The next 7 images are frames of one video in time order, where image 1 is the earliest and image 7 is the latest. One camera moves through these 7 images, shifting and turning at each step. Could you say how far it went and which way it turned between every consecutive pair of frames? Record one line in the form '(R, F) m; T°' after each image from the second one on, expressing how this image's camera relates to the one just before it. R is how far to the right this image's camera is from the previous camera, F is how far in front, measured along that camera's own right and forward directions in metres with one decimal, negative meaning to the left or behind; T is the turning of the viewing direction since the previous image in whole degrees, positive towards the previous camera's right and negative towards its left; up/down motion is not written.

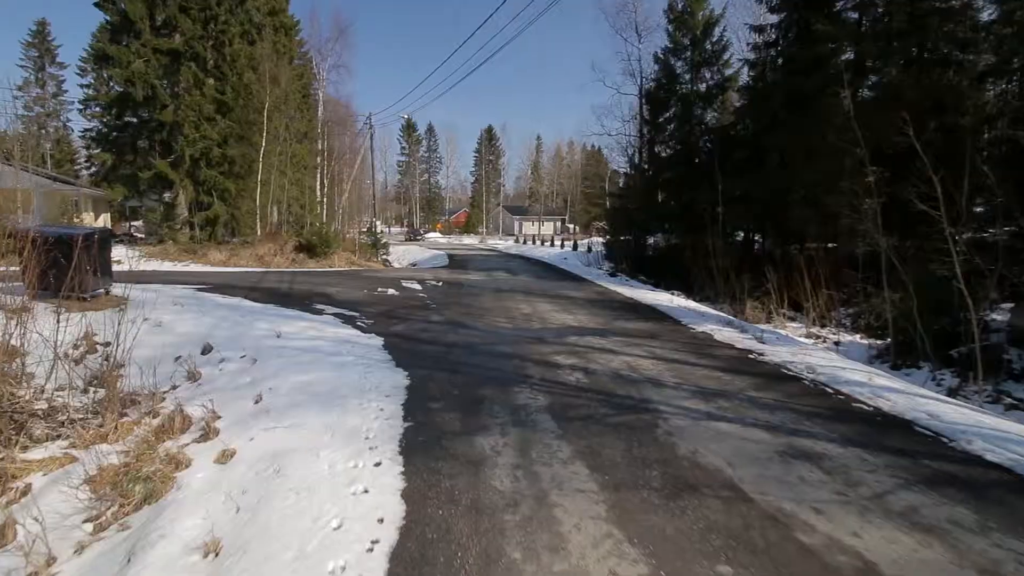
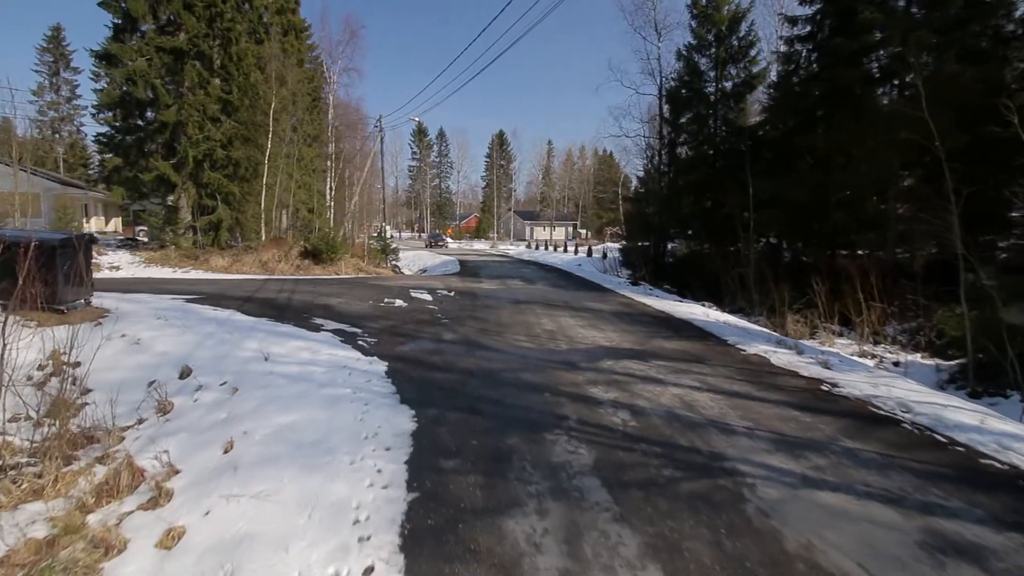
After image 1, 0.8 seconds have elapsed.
(-0.2, +1.0) m; -1°
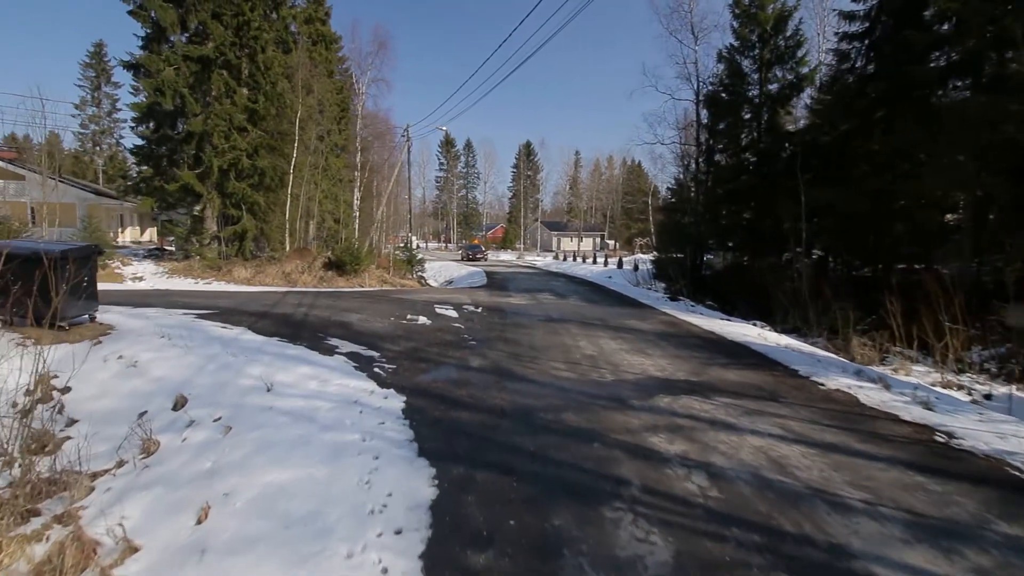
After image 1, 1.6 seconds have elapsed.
(-0.1, +0.8) m; -3°
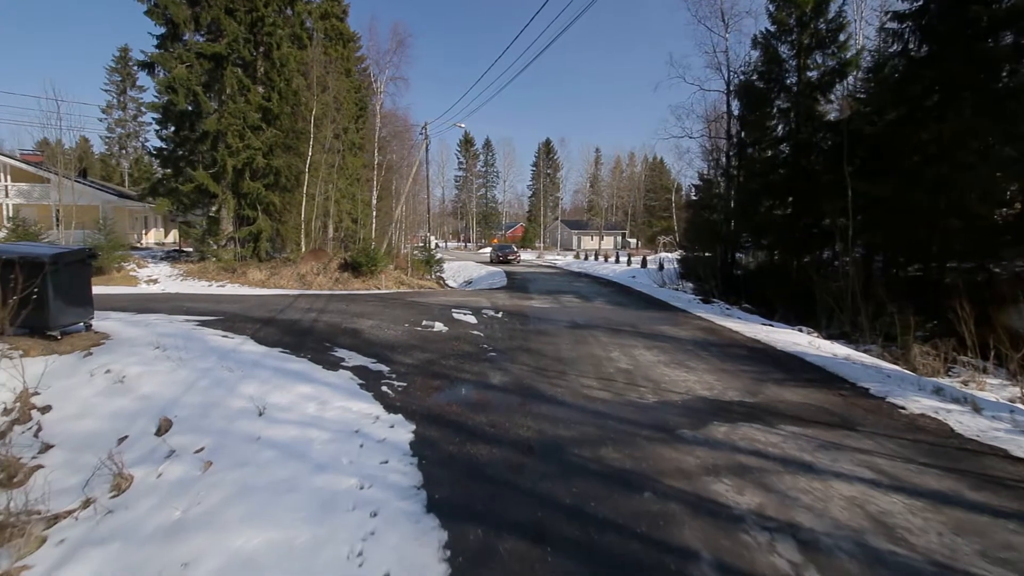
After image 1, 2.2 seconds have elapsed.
(-0.1, +0.7) m; -2°
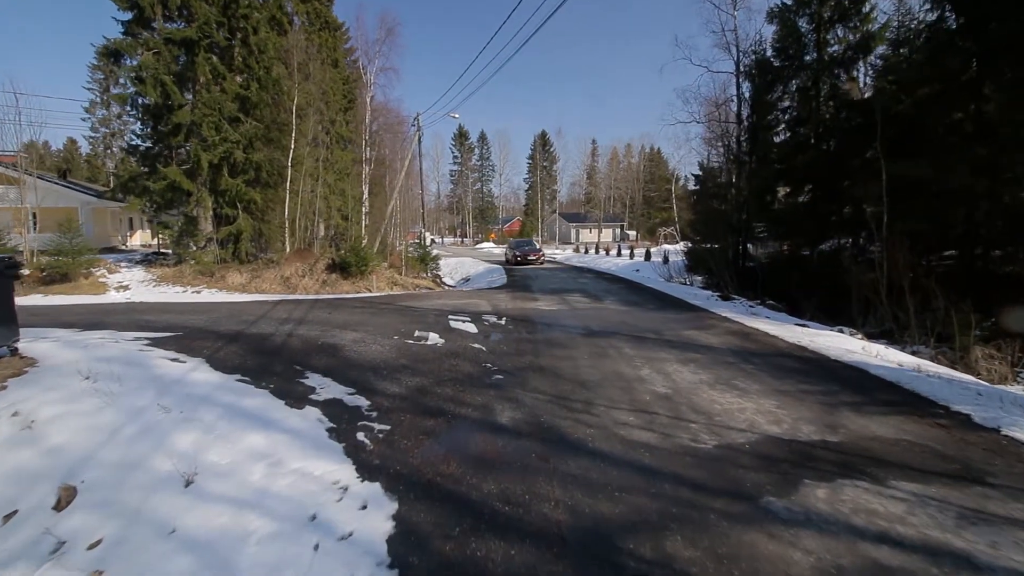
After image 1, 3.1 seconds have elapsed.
(-0.1, +1.2) m; 0°
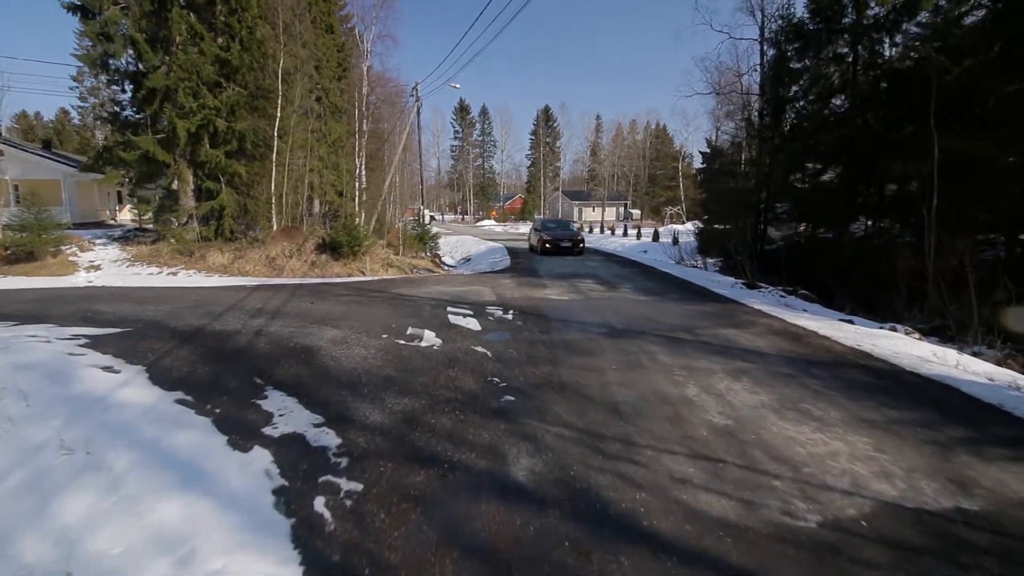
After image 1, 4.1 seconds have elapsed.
(-0.1, +1.1) m; 0°
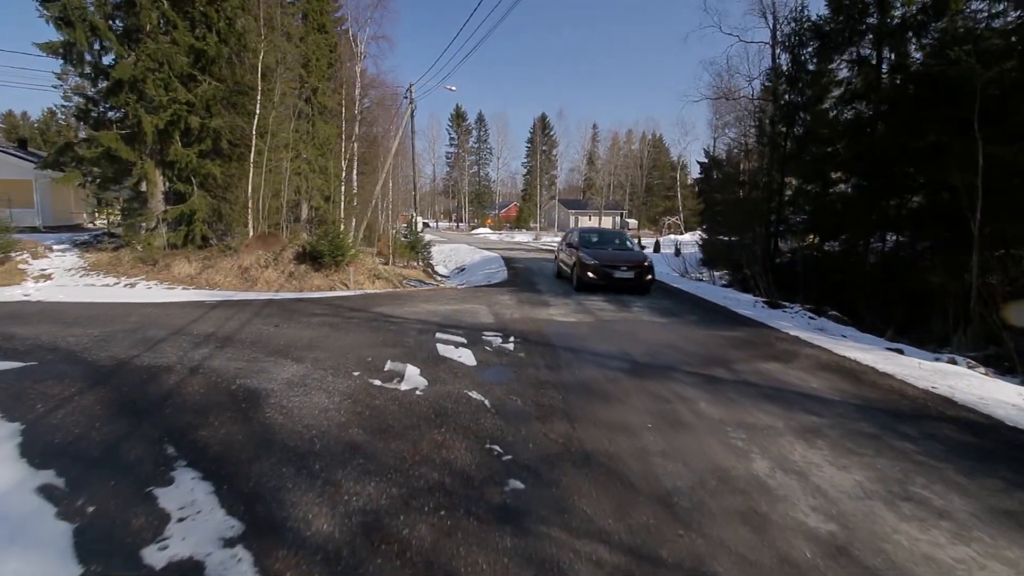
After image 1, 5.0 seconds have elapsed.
(-0.1, +1.2) m; +1°
